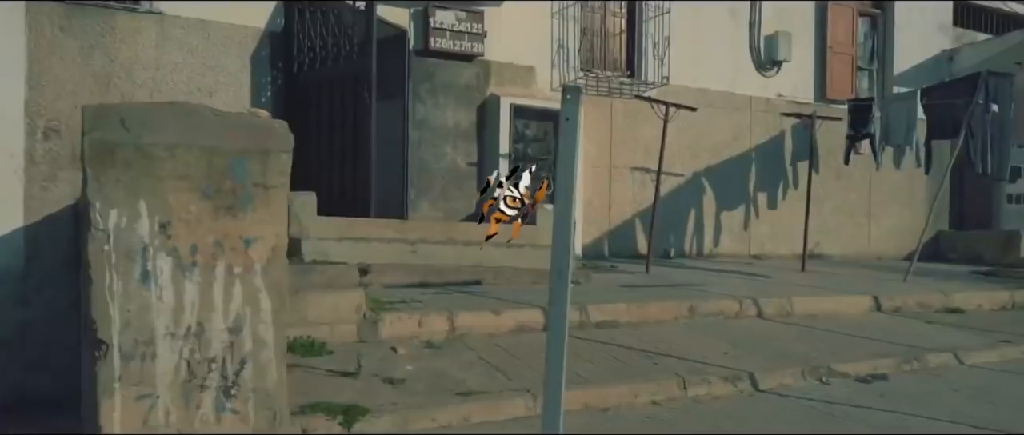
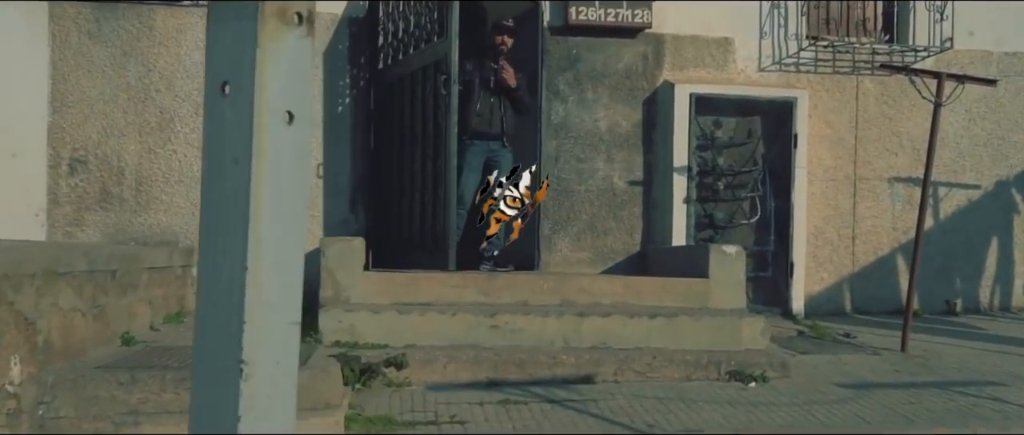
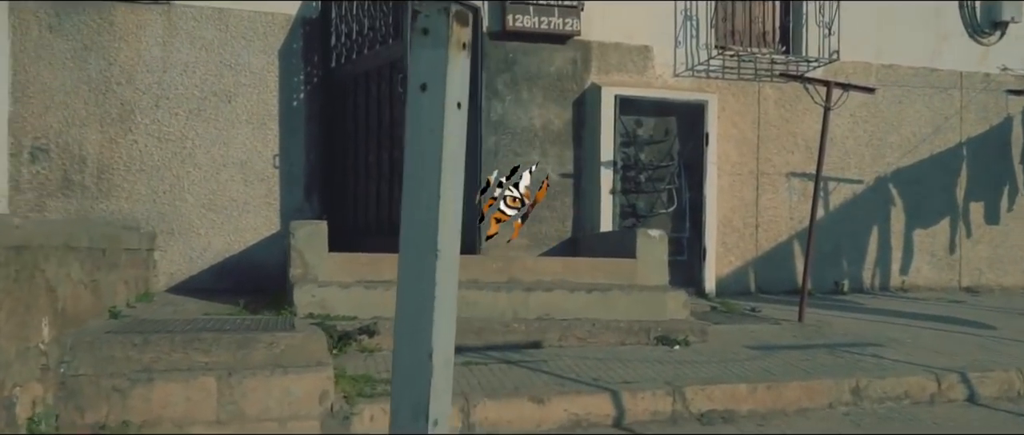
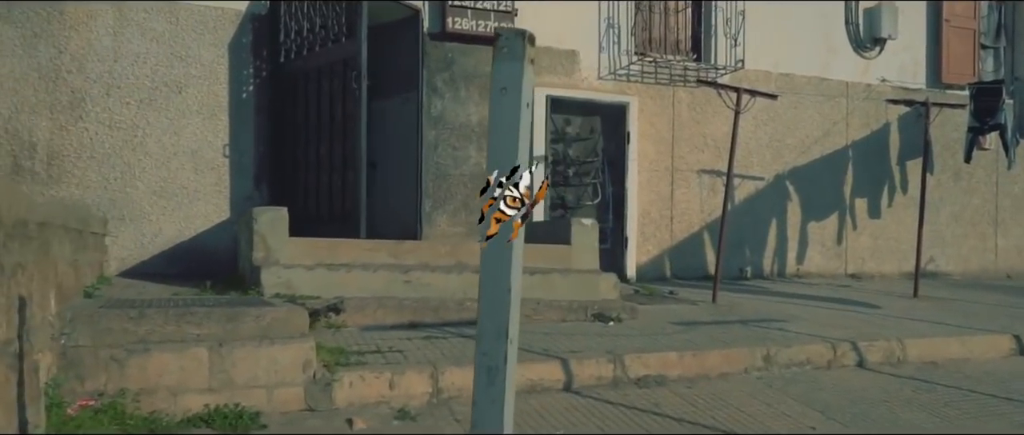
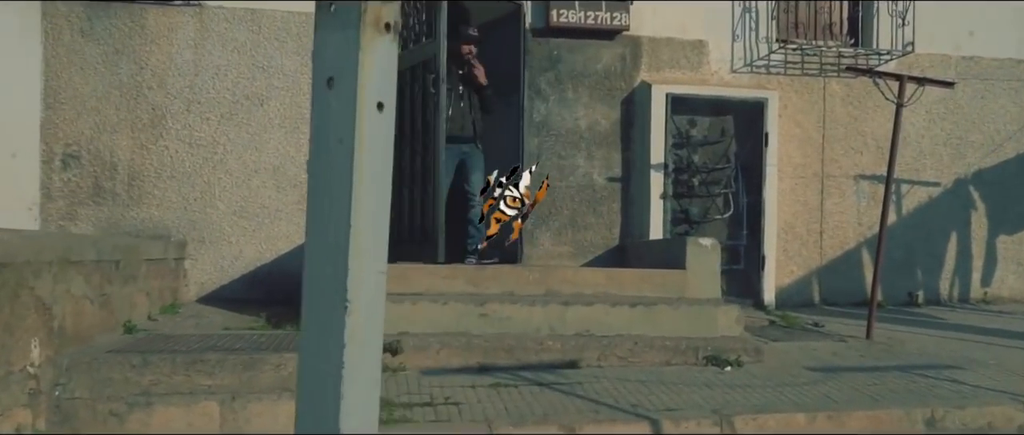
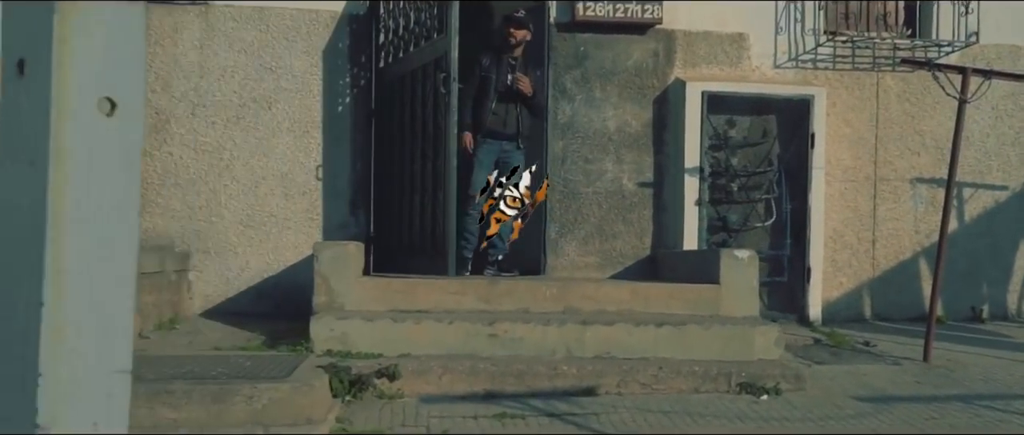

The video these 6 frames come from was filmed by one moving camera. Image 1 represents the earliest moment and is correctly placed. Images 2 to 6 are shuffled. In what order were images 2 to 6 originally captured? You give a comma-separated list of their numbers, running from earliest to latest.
4, 3, 5, 2, 6
